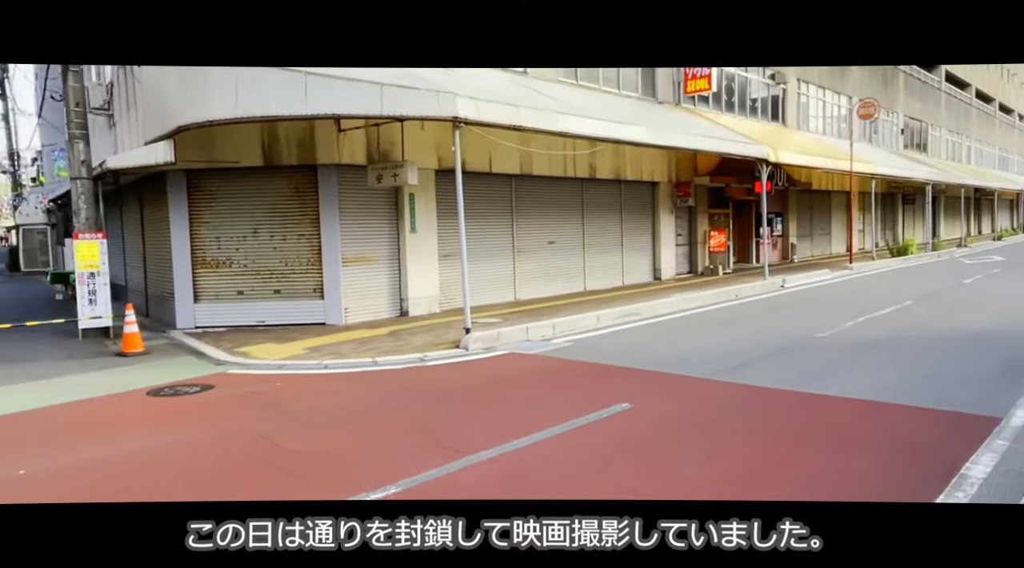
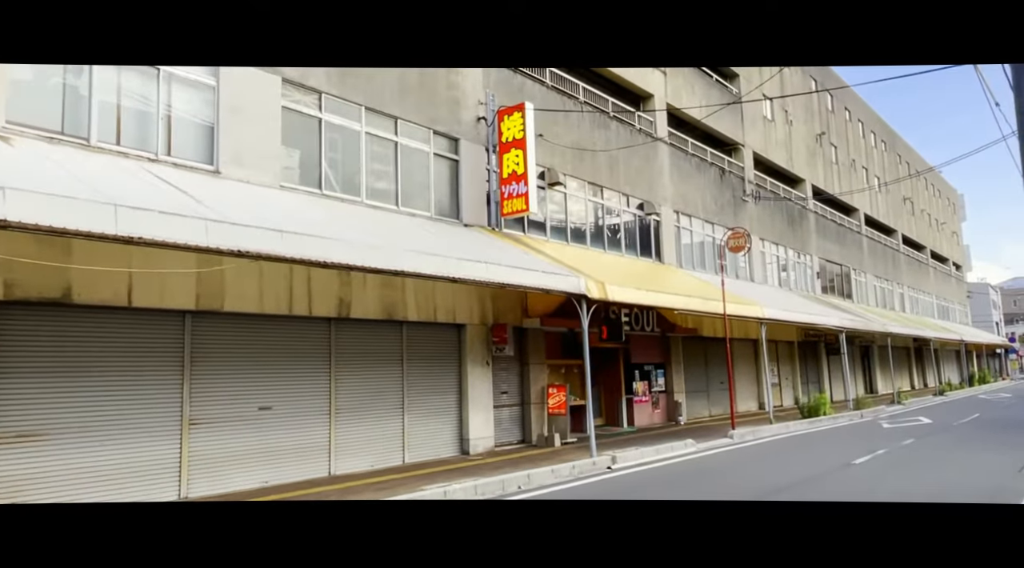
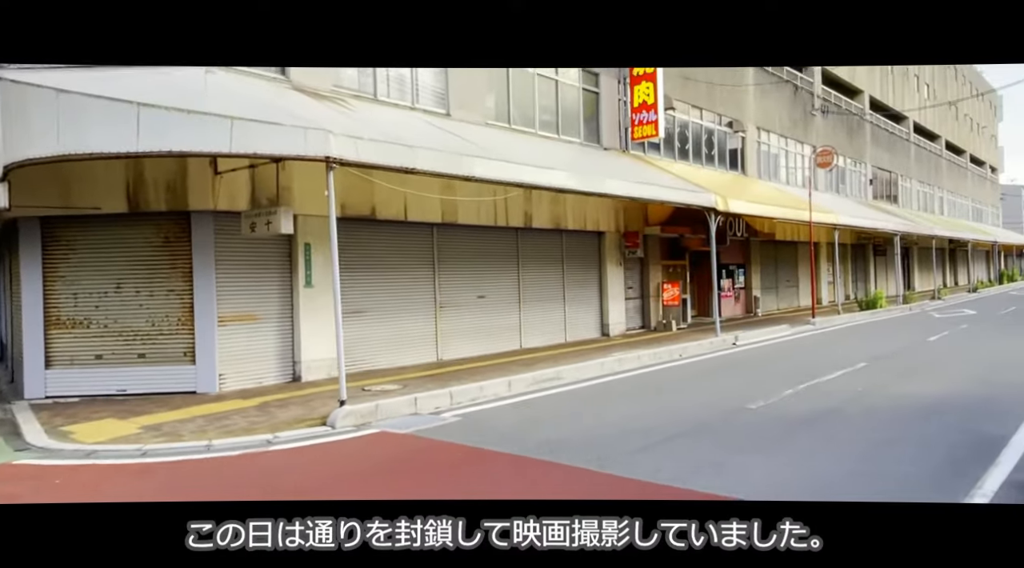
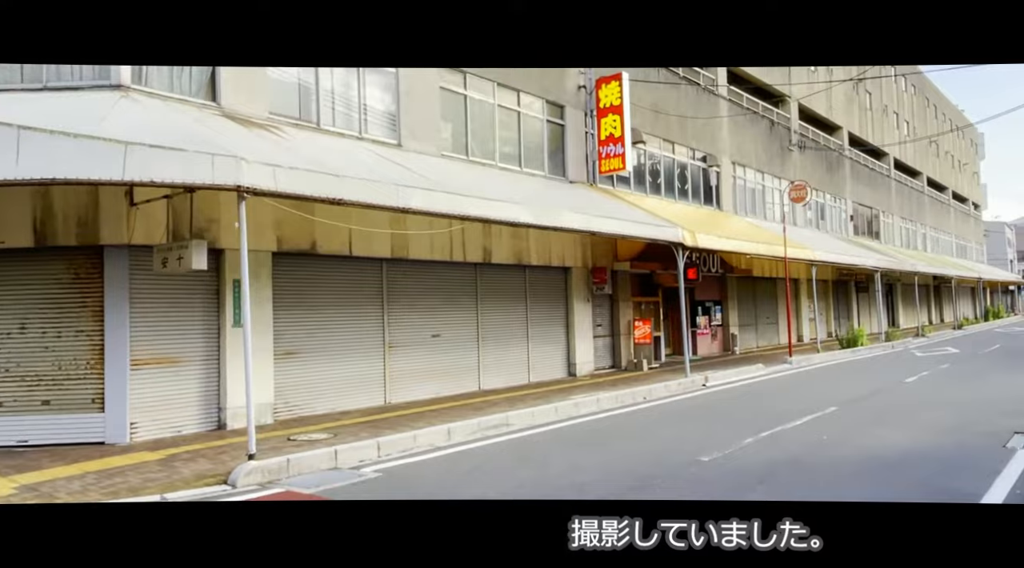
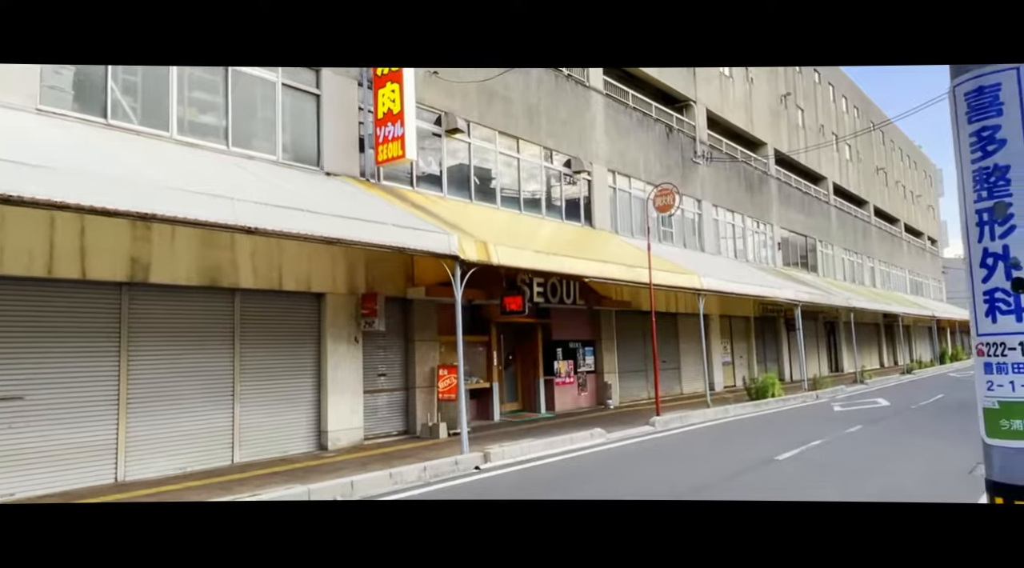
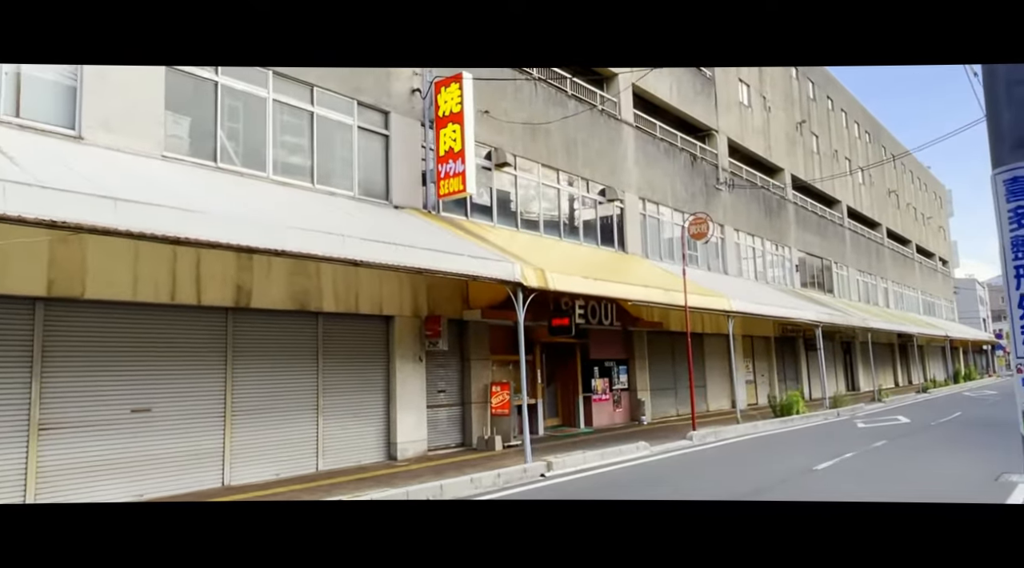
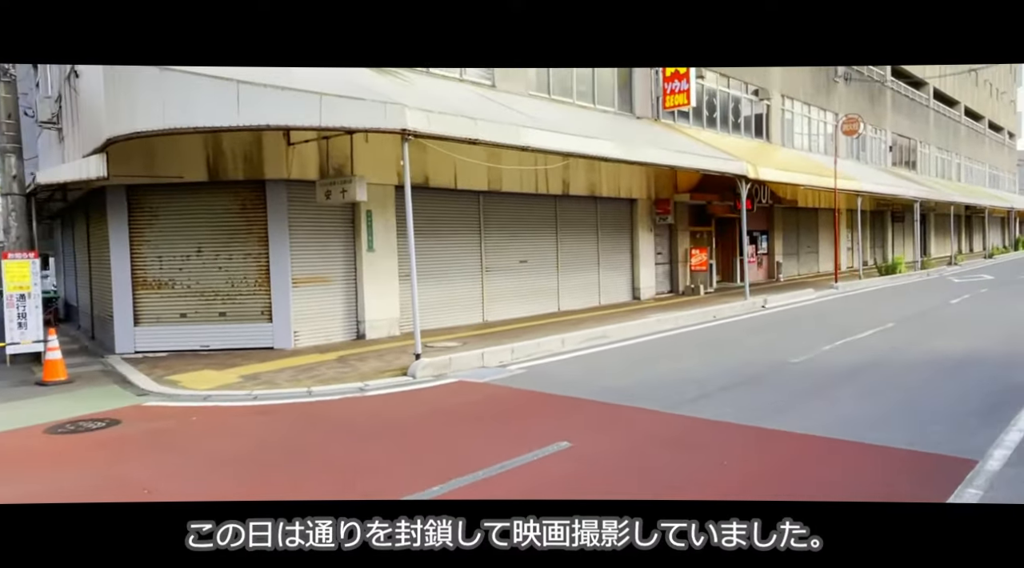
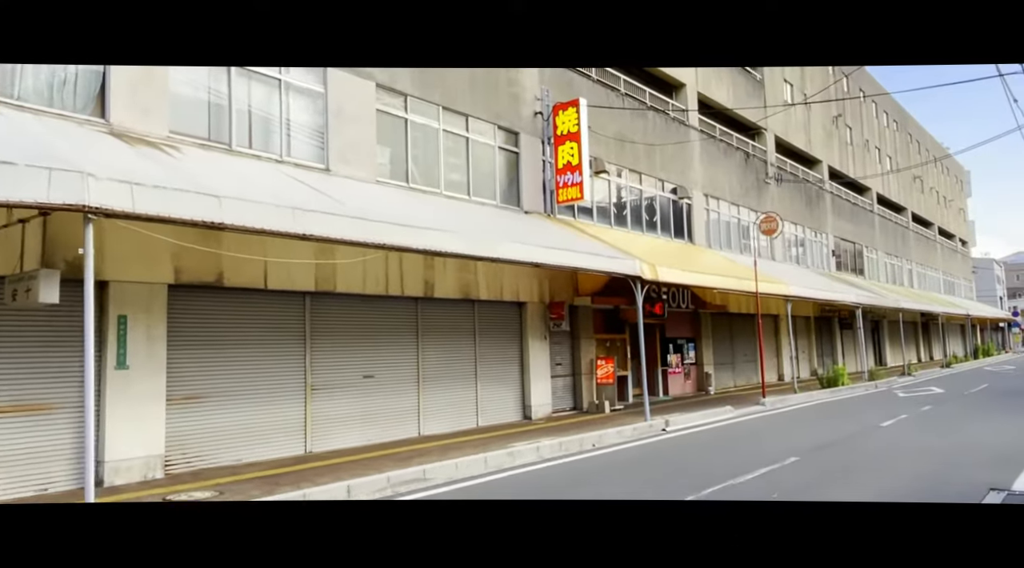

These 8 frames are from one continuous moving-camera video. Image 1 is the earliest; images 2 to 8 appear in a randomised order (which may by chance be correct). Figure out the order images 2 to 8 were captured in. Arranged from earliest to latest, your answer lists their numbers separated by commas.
7, 3, 4, 8, 2, 6, 5
